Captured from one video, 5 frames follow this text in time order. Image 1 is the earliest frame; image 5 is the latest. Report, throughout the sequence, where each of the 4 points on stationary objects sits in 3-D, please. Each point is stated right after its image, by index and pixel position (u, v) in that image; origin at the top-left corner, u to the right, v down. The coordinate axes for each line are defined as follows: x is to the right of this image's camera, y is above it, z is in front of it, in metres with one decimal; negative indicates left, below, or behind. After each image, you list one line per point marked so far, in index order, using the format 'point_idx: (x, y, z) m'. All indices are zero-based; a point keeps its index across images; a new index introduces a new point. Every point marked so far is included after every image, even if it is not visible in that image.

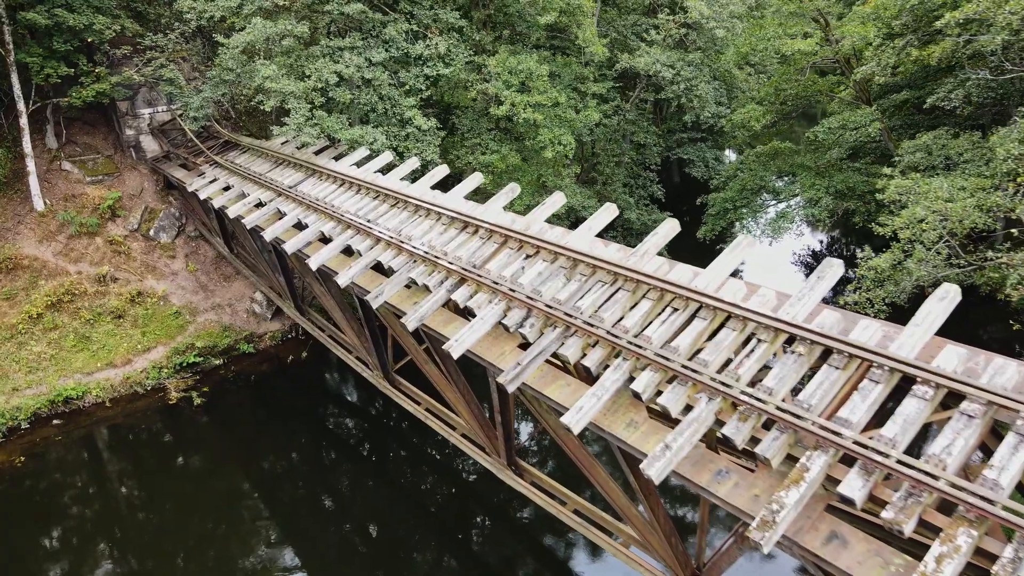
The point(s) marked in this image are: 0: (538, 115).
0: (+0.5, +3.6, +11.0) m
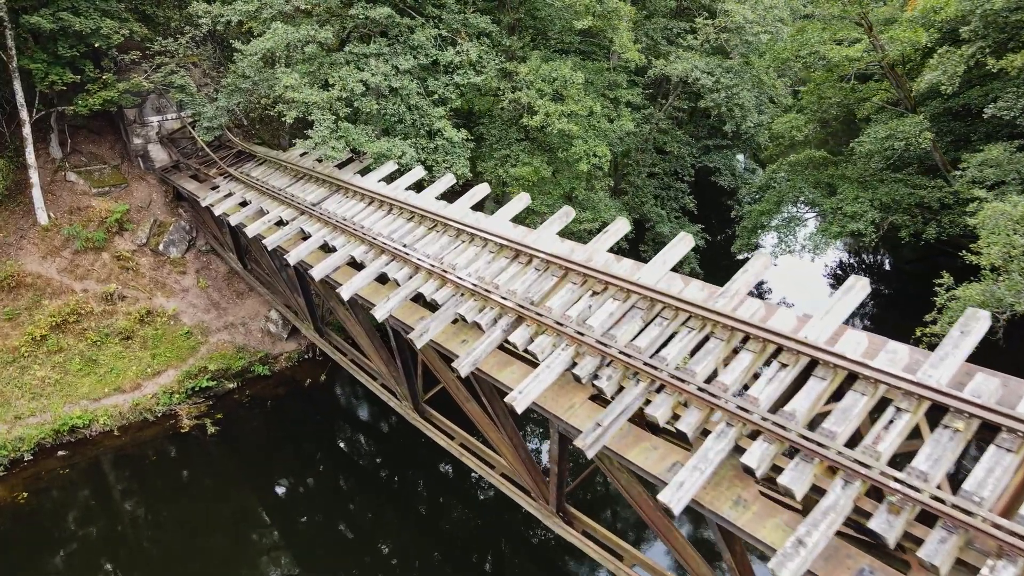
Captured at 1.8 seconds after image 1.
0: (+1.2, +3.1, +10.3) m
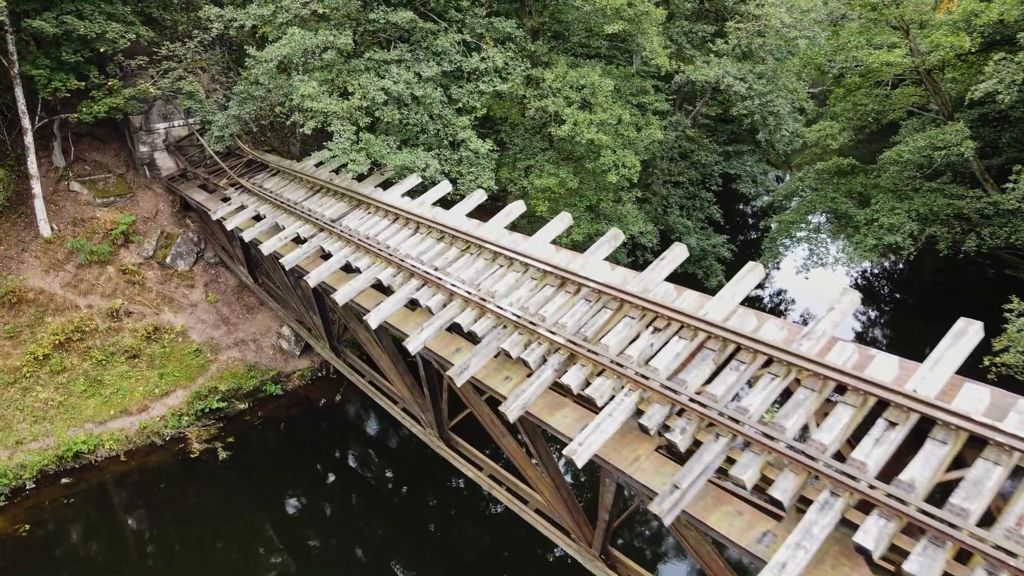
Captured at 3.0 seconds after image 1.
0: (+1.7, +2.8, +9.8) m
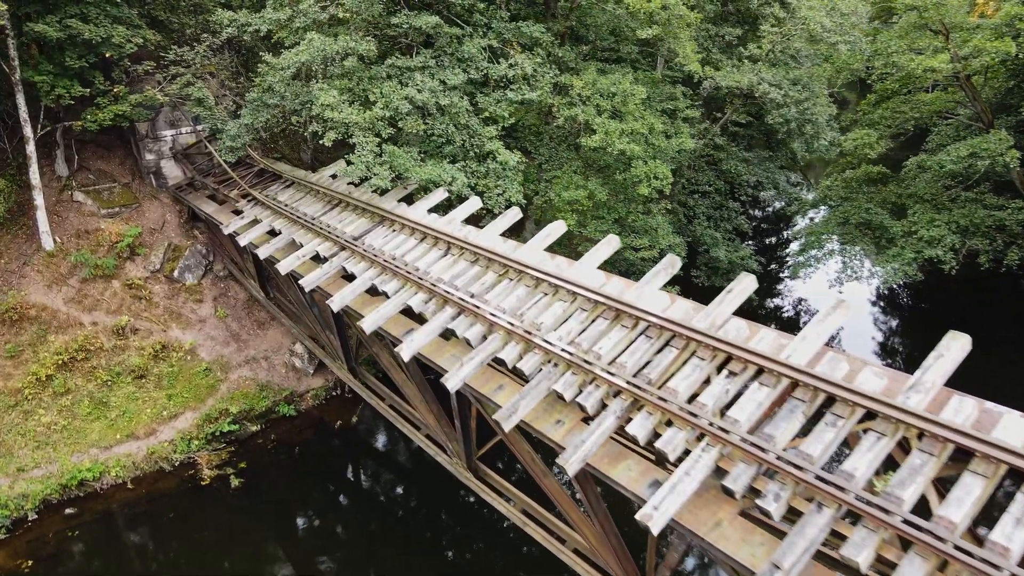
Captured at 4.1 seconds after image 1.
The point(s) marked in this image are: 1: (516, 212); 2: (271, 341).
0: (+2.2, +2.5, +9.3) m
1: (+0.1, +1.0, +7.3) m
2: (-5.4, -1.2, +12.0) m
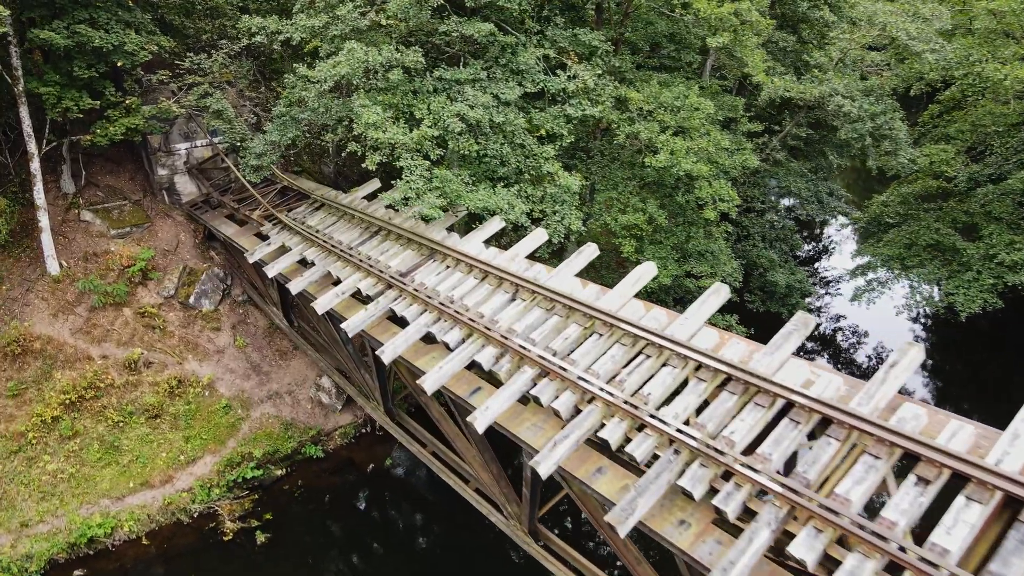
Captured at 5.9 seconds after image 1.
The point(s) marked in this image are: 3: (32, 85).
0: (+3.0, +1.9, +8.4) m
1: (+0.9, +0.5, +6.4) m
2: (-4.5, -1.8, +11.0) m
3: (-8.3, +3.5, +9.2) m
